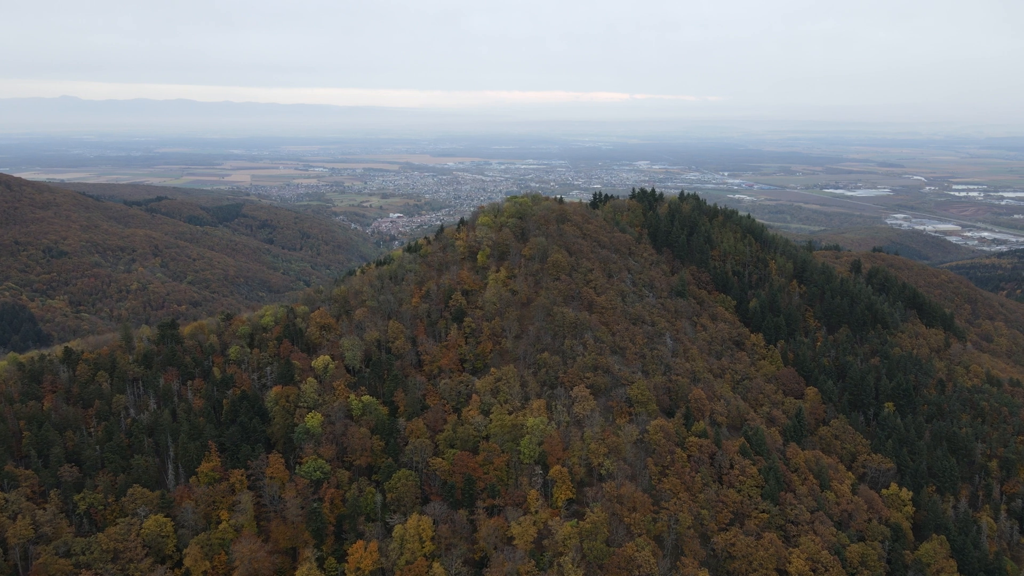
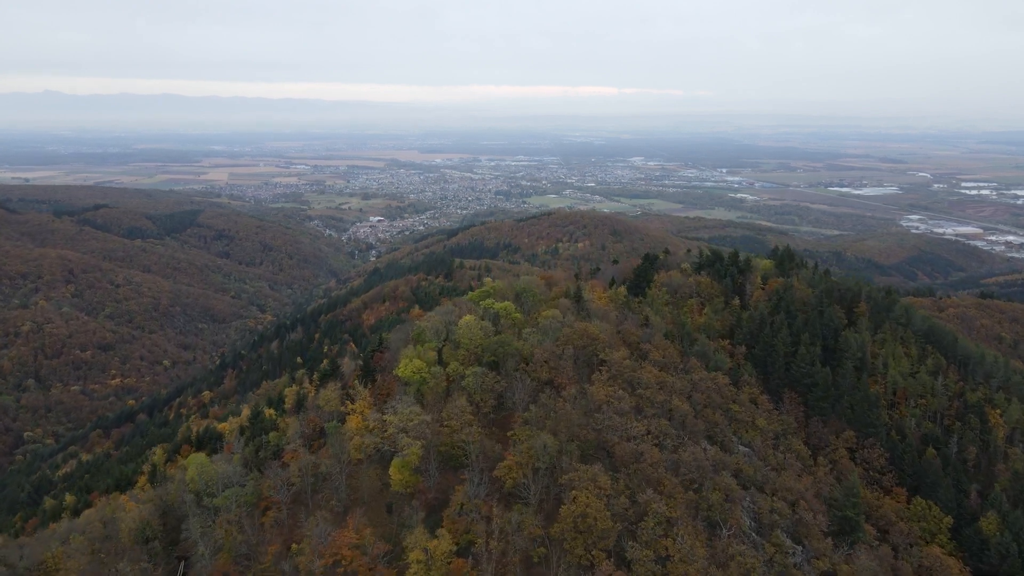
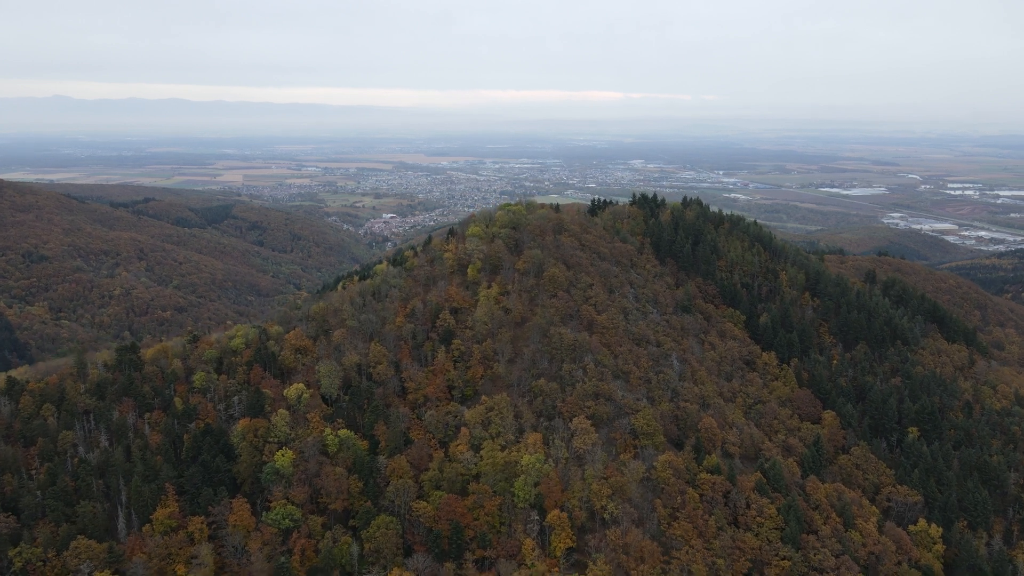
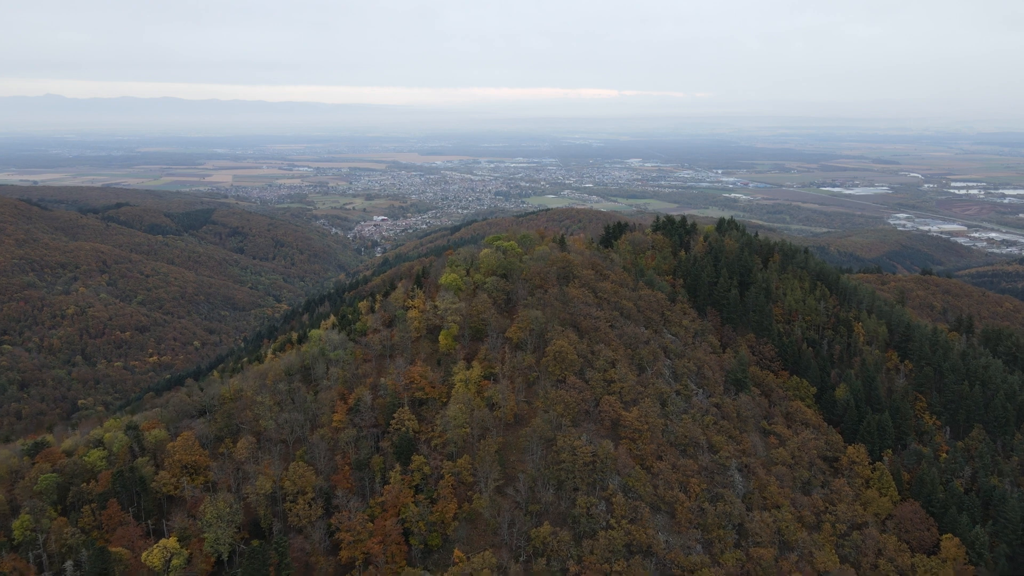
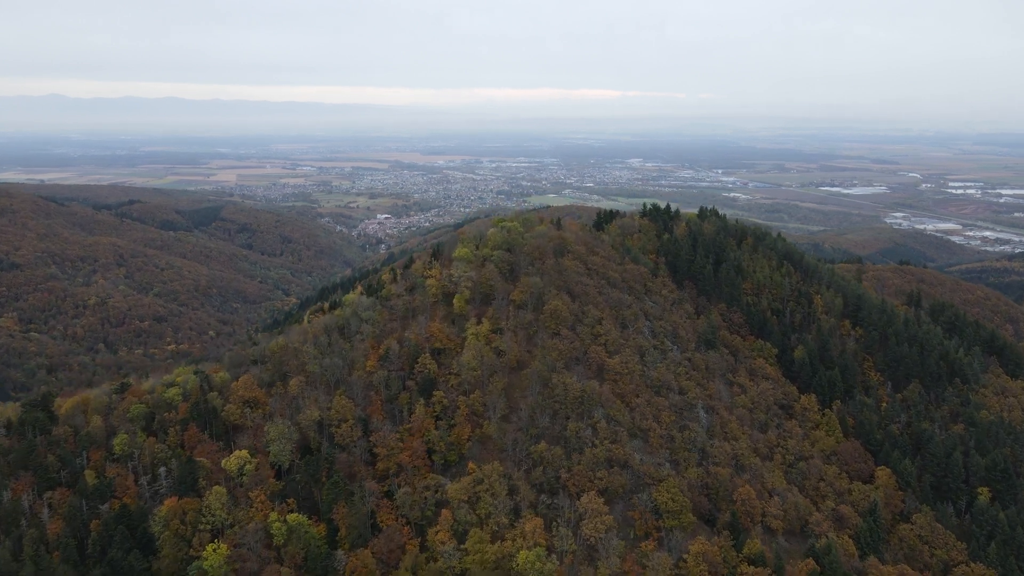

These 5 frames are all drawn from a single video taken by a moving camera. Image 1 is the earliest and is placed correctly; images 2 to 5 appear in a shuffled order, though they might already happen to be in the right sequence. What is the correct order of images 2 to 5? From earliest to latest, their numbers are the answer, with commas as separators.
3, 5, 4, 2
